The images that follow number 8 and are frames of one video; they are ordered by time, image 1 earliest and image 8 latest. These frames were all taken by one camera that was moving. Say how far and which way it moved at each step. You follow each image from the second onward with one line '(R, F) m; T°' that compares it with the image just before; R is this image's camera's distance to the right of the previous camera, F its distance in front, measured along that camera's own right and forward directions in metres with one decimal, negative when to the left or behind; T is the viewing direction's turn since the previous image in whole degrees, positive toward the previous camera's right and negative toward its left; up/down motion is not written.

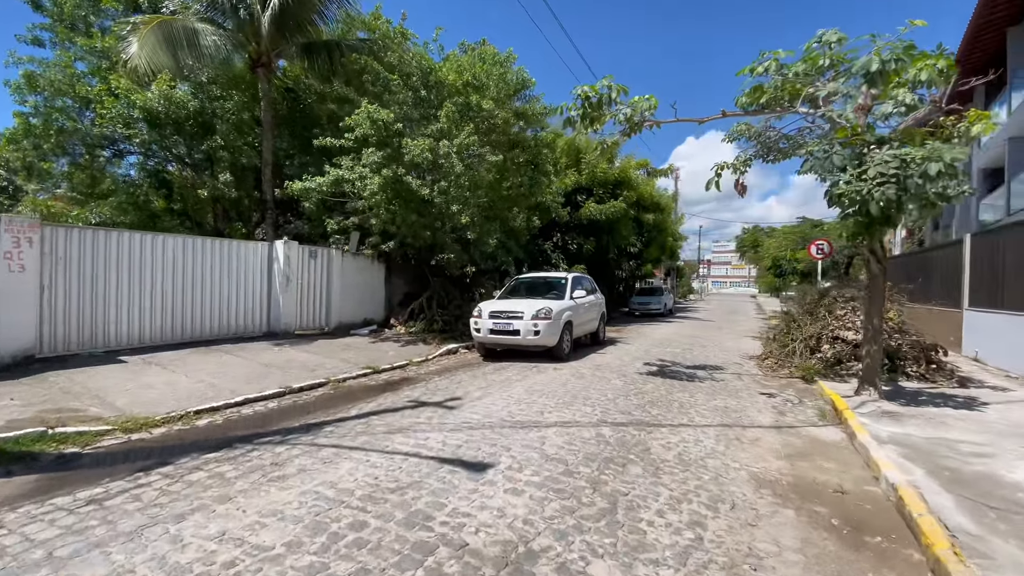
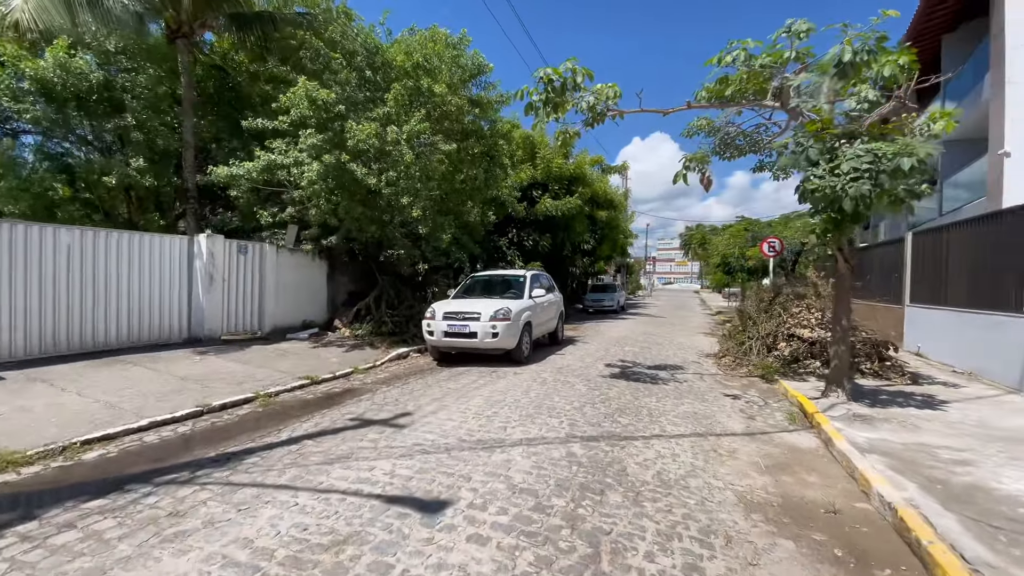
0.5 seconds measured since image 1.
(-0.1, +0.6) m; +6°
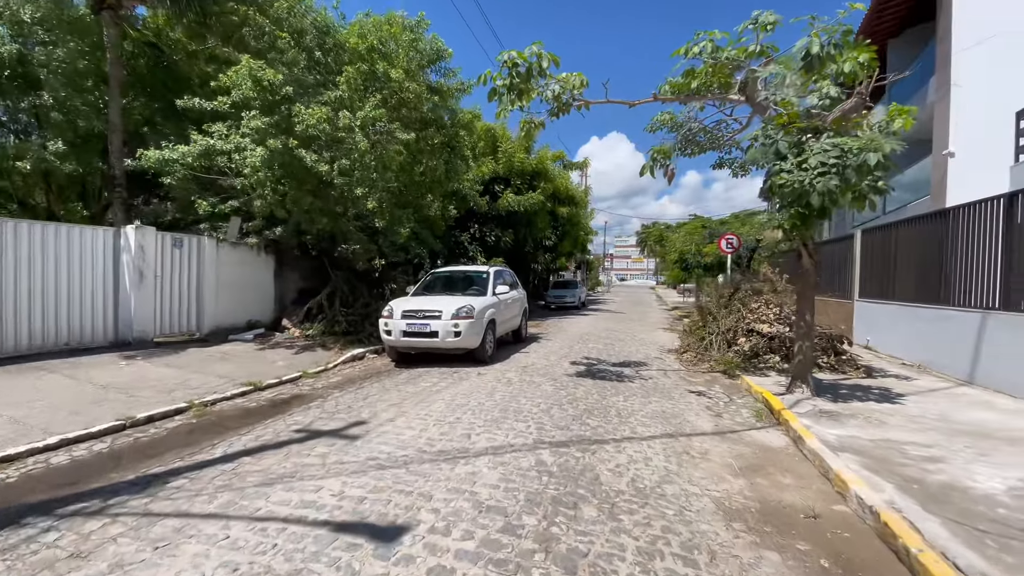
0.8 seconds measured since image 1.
(0.0, +0.4) m; +5°
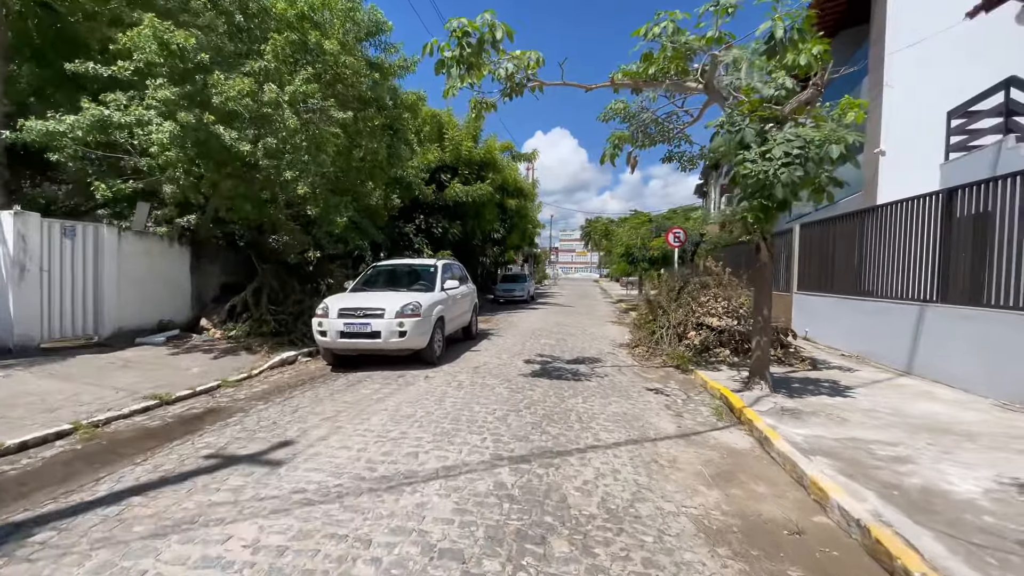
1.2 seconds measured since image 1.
(-0.1, +0.6) m; +6°
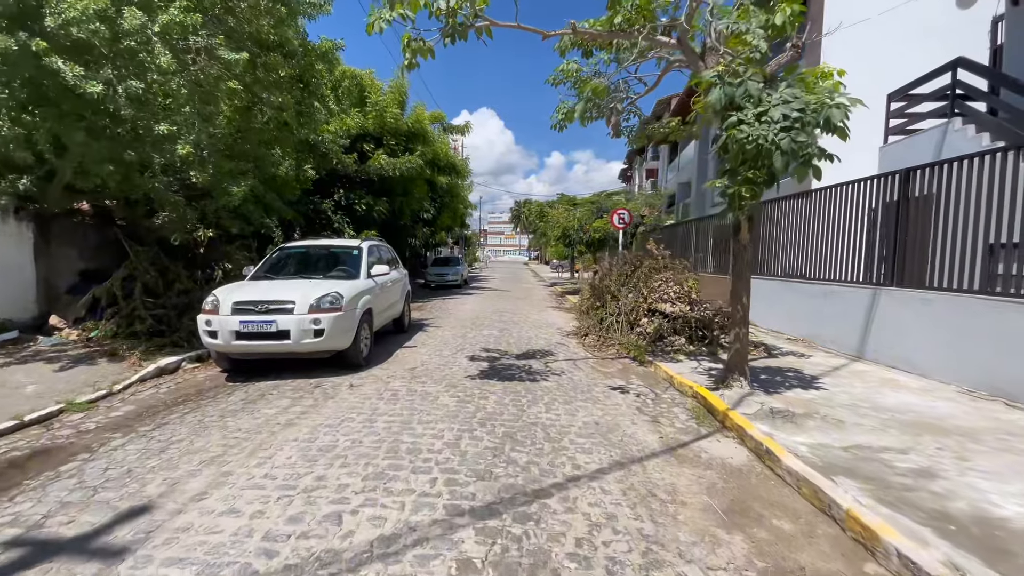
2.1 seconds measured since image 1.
(-0.2, +1.2) m; +9°
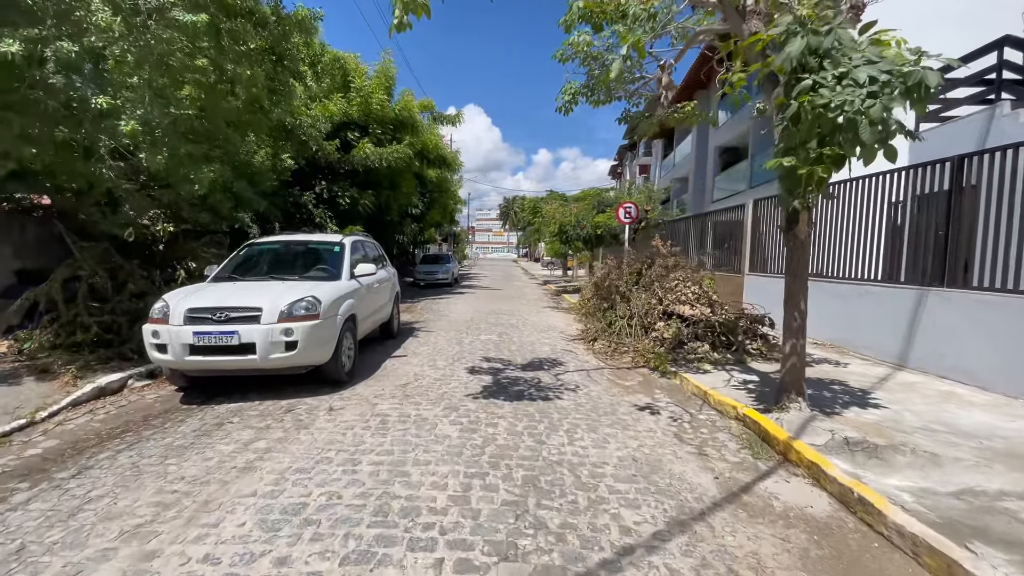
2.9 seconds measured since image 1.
(-0.3, +1.0) m; +2°
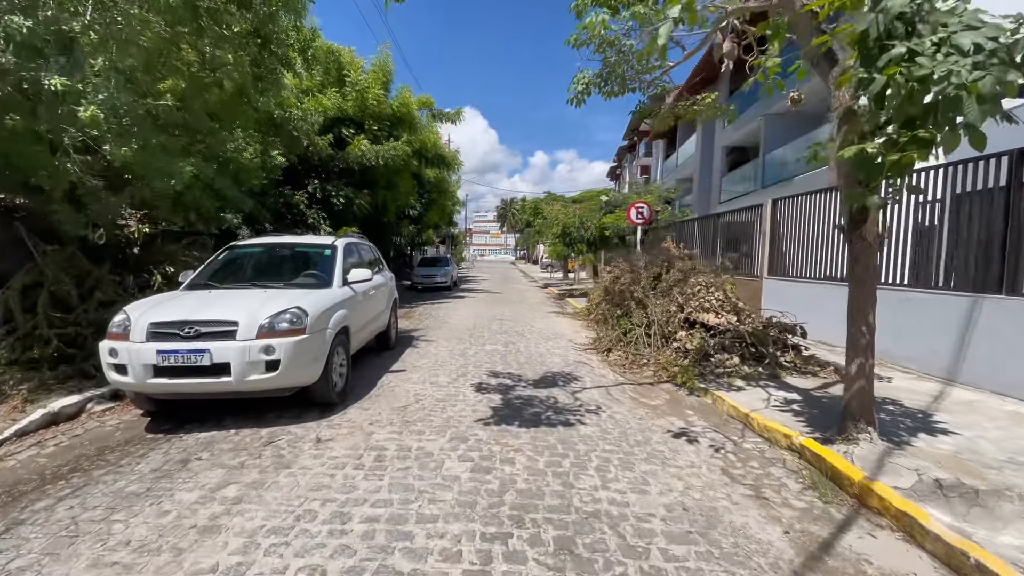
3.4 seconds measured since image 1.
(-0.2, +0.7) m; 0°
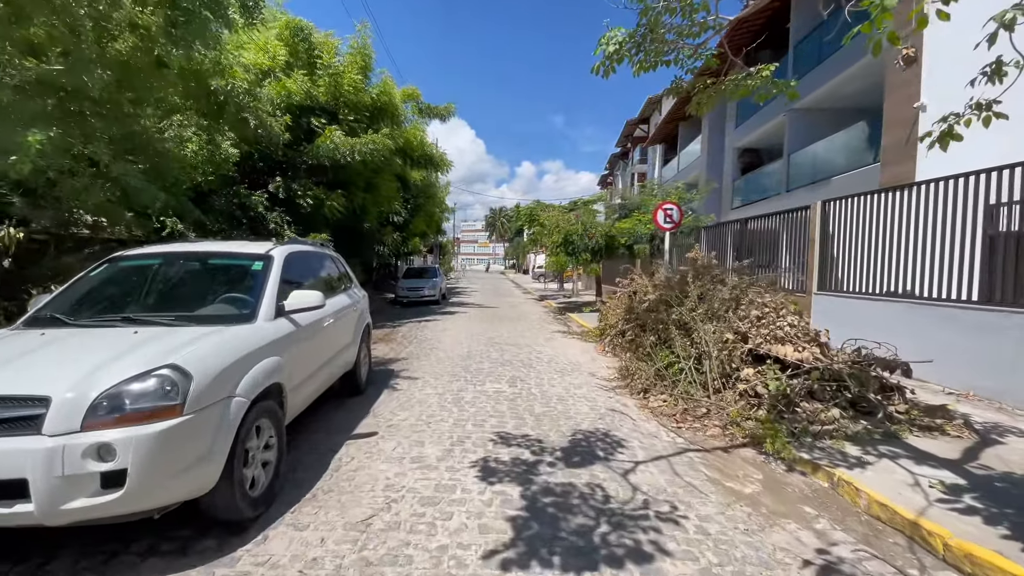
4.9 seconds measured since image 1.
(-0.3, +1.9) m; +1°
